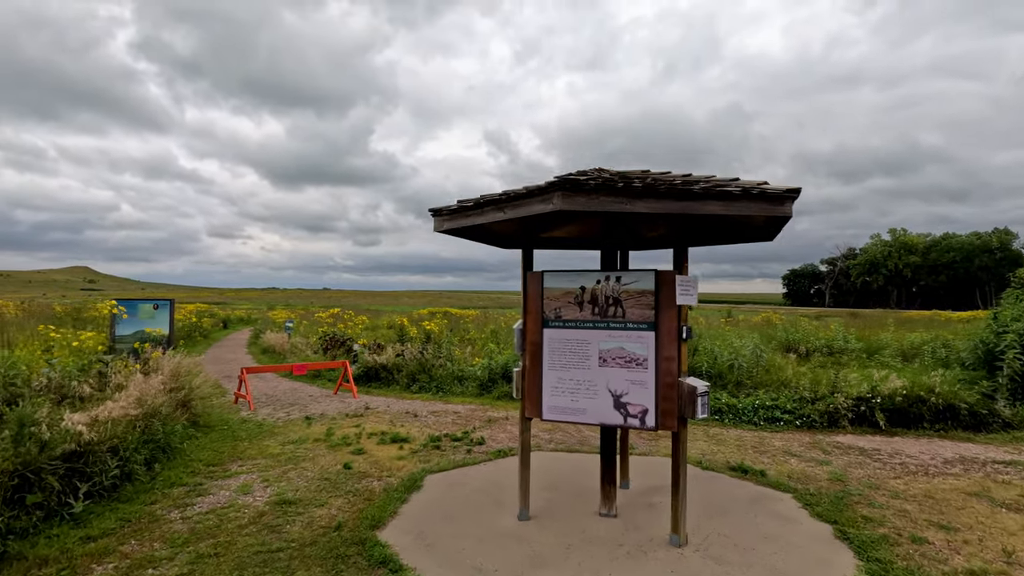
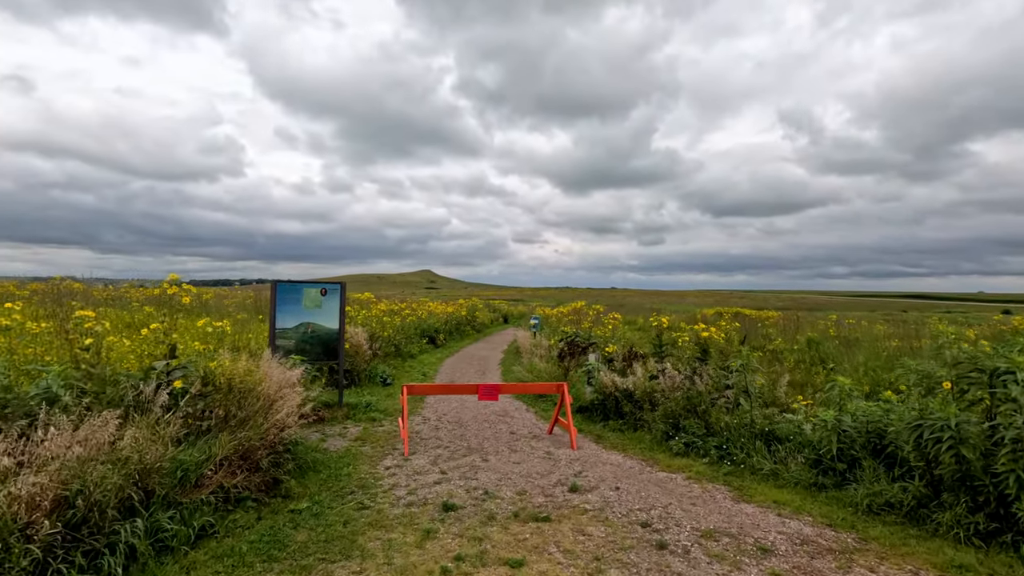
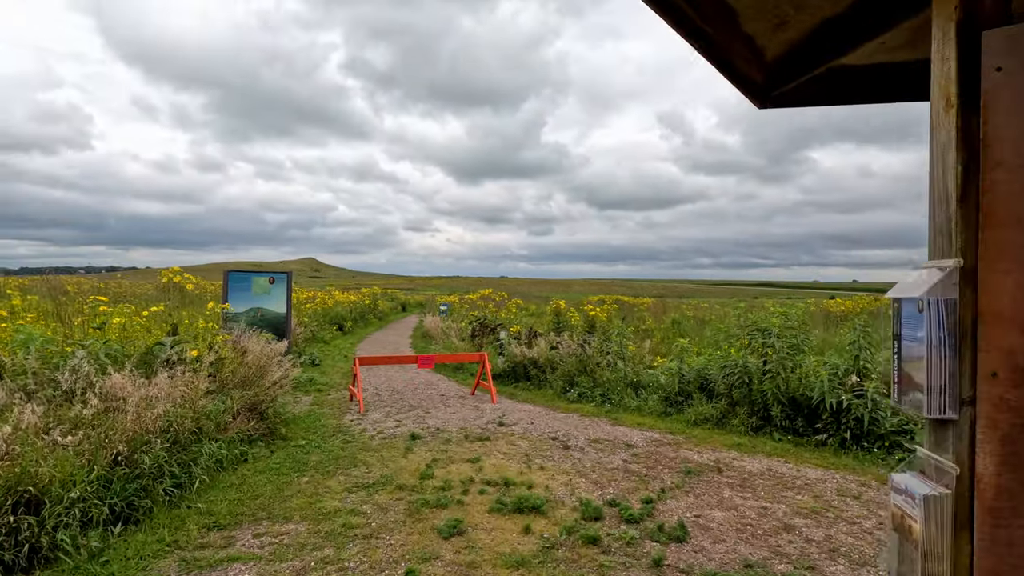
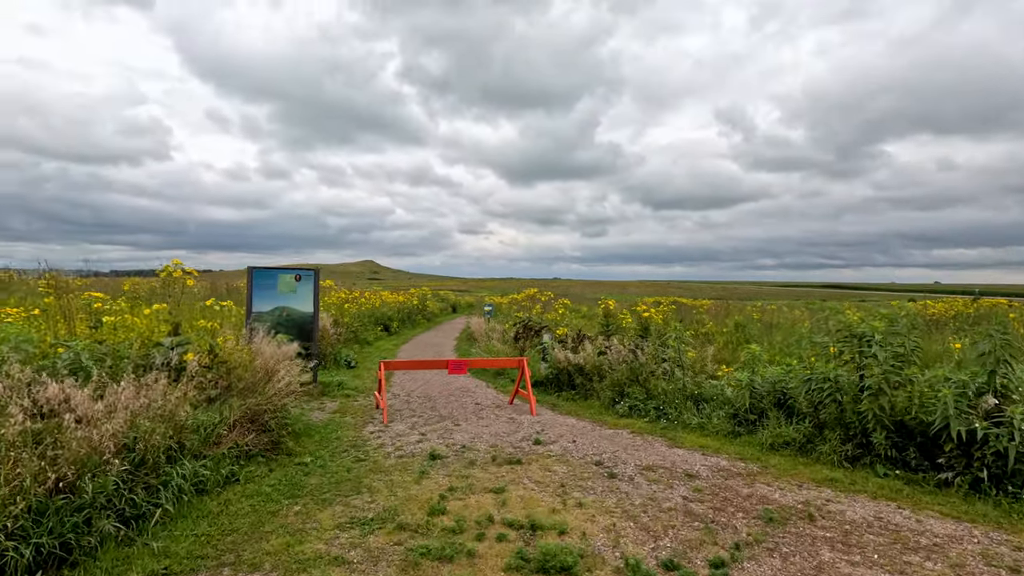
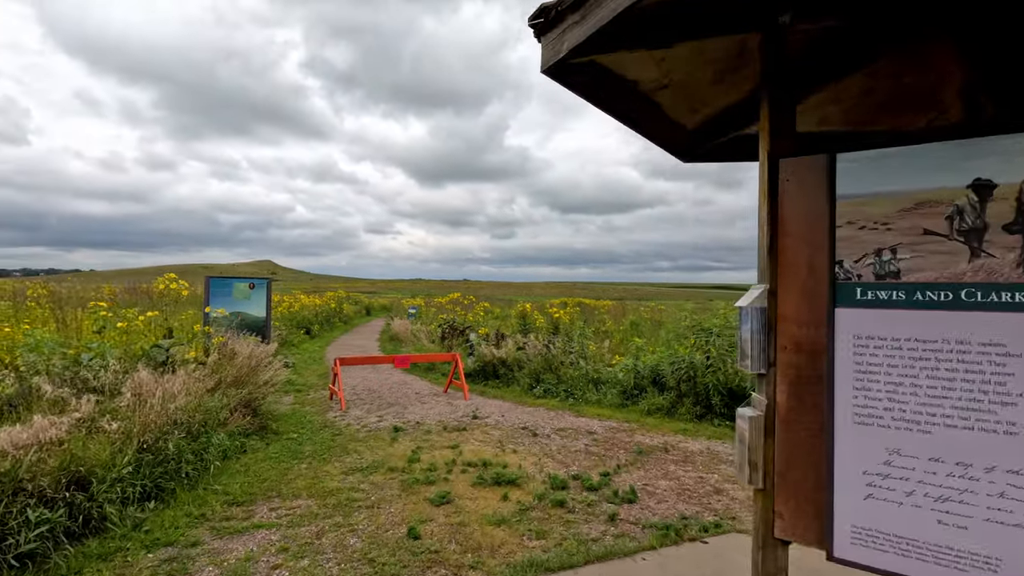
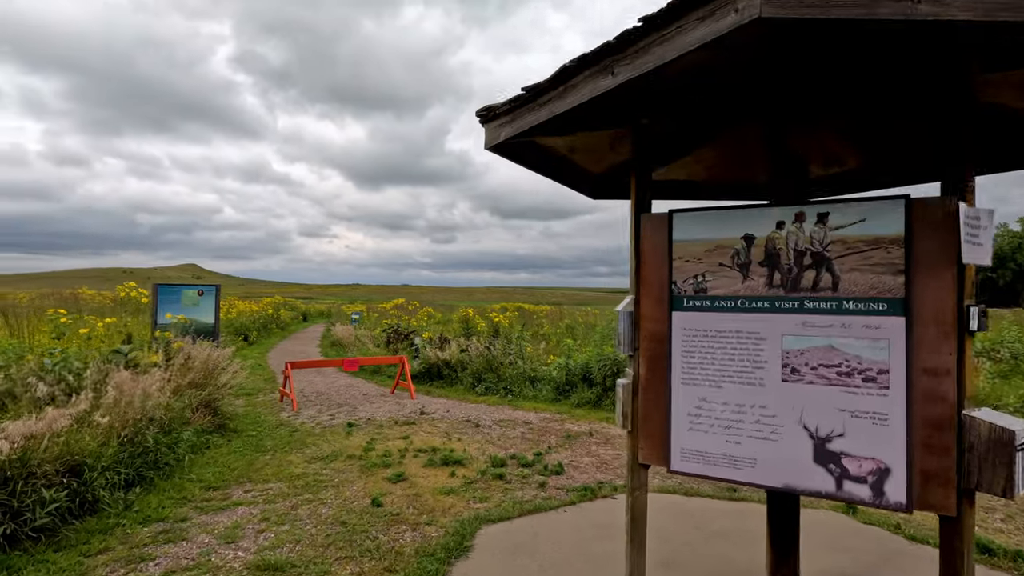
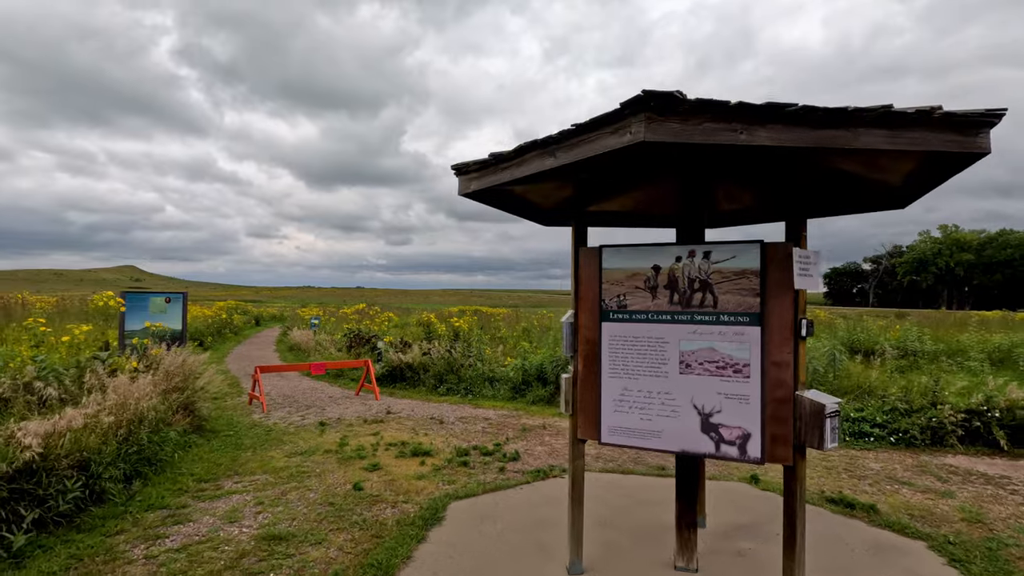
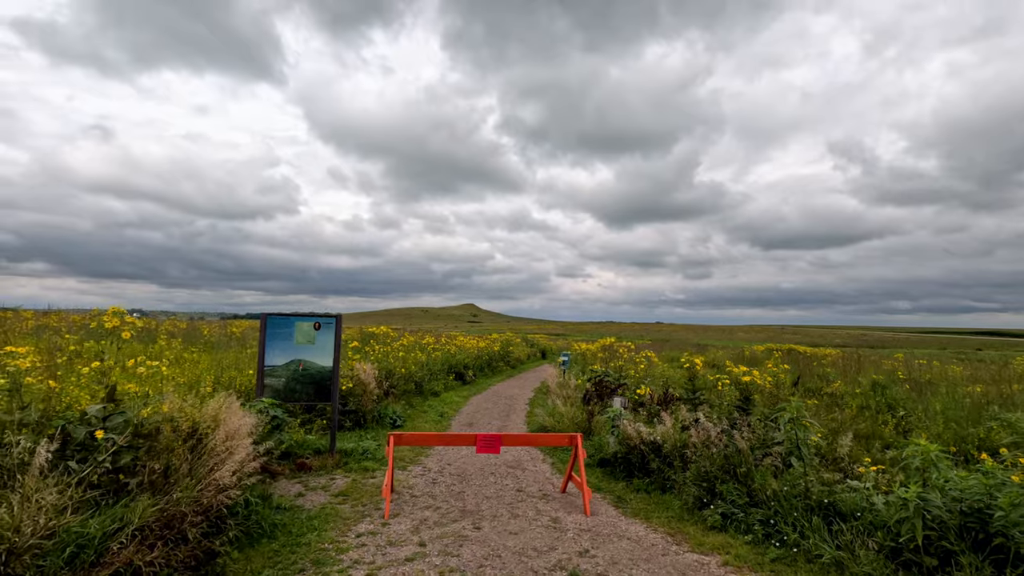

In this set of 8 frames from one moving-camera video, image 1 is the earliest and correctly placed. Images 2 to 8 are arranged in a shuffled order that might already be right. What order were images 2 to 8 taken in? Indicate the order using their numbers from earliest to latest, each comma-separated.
7, 6, 5, 3, 4, 2, 8
